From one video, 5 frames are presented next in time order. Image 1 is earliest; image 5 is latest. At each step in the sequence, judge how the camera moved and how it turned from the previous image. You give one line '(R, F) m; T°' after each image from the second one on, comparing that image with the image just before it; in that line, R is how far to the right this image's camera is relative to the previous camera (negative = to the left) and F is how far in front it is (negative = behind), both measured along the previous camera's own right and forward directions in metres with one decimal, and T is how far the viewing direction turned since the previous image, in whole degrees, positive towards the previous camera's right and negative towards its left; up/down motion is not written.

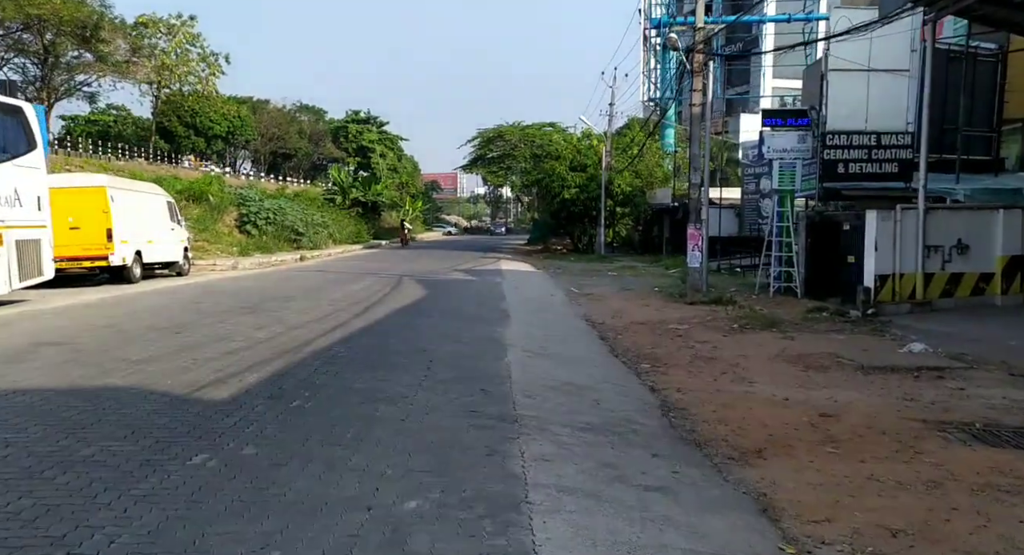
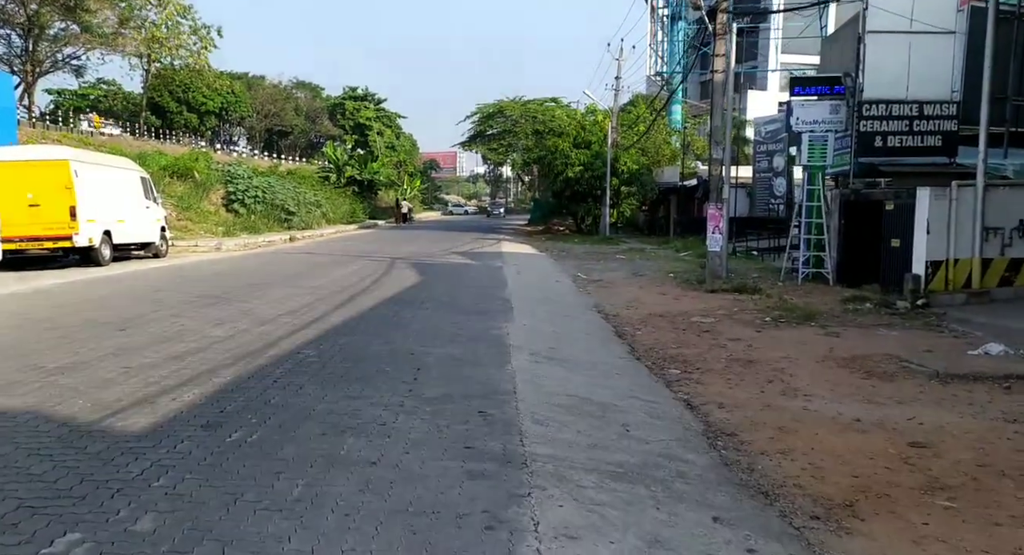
(-0.1, +1.8) m; 0°
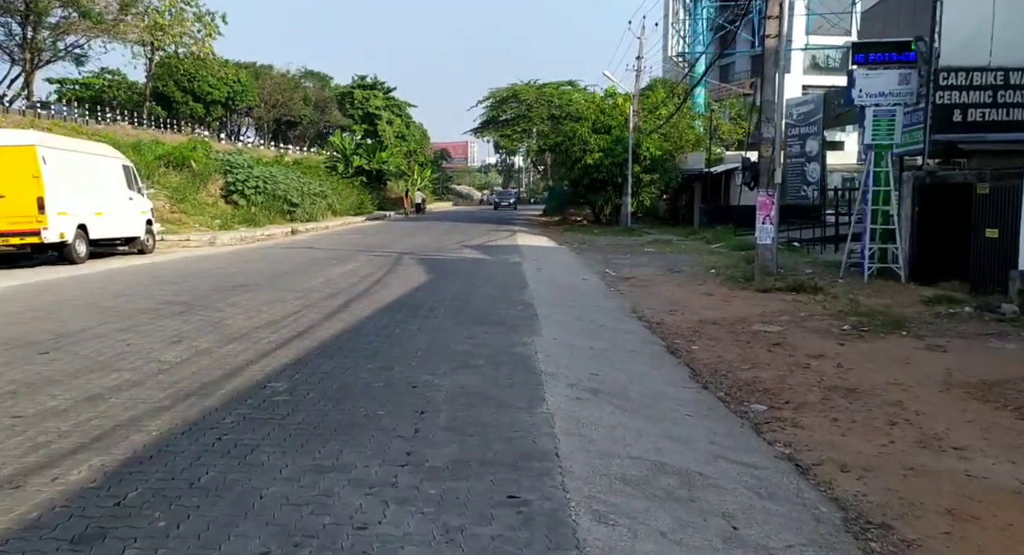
(-0.2, +2.2) m; -1°
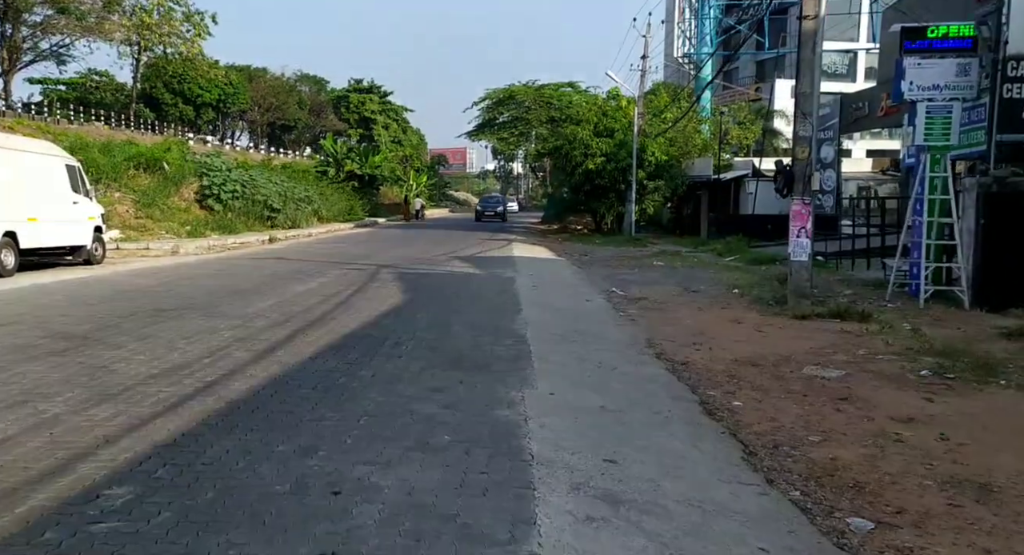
(+0.1, +2.4) m; 0°
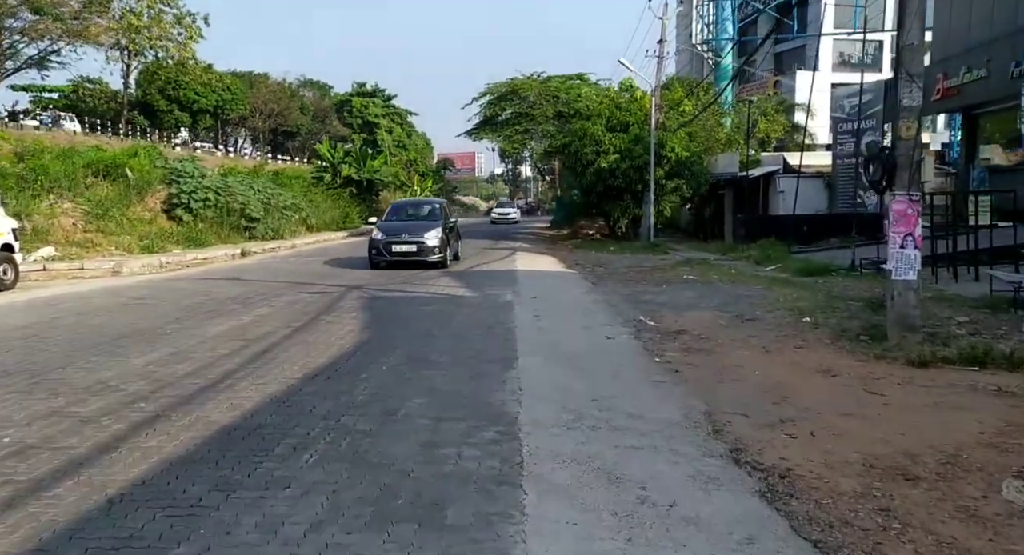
(+0.2, +3.8) m; -1°
